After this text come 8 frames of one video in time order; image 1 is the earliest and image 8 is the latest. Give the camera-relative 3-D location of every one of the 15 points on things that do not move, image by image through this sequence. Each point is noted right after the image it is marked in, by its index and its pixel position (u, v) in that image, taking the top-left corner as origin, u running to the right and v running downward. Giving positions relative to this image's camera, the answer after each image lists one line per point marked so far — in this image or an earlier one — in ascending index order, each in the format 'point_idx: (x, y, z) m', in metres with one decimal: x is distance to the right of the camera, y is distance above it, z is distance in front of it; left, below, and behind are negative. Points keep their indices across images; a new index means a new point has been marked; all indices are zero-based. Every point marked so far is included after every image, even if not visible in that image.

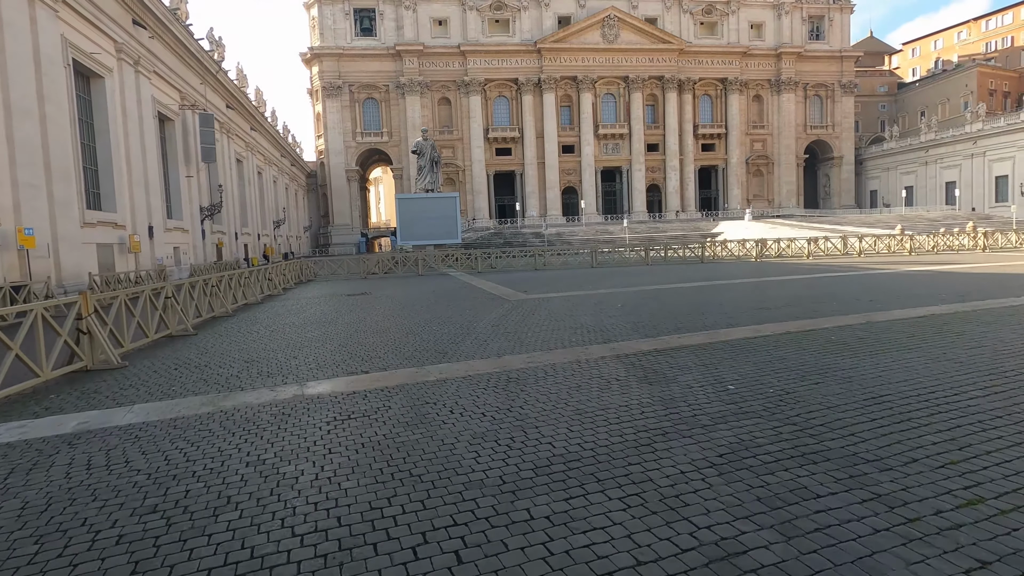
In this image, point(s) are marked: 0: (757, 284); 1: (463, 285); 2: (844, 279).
0: (+6.8, +0.1, +14.7) m
1: (-1.6, +0.1, +17.9) m
2: (+9.8, +0.3, +15.8) m
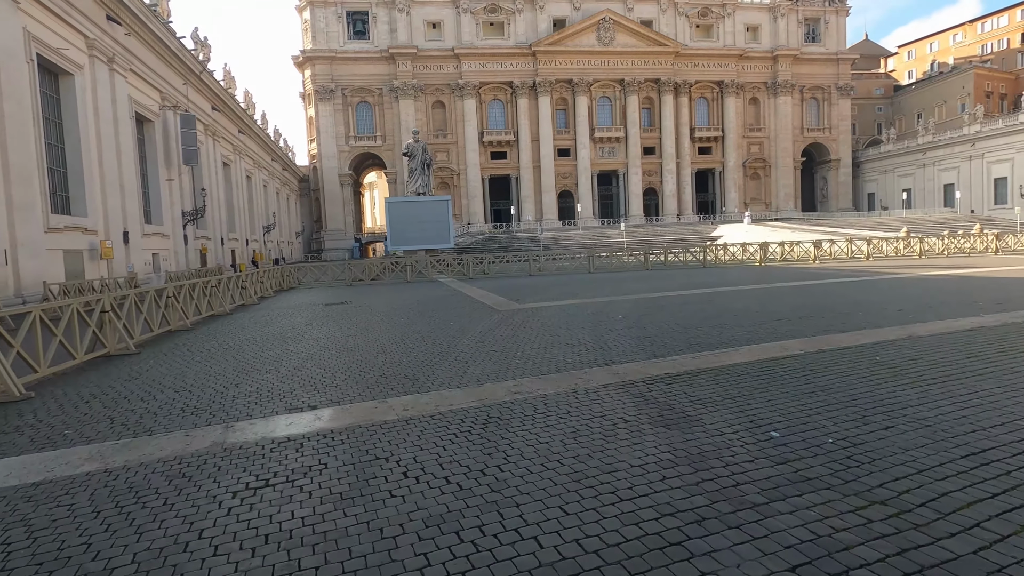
0: (+6.5, -0.1, +13.6) m
1: (-1.9, -0.2, +16.7) m
2: (+9.6, +0.1, +14.8) m
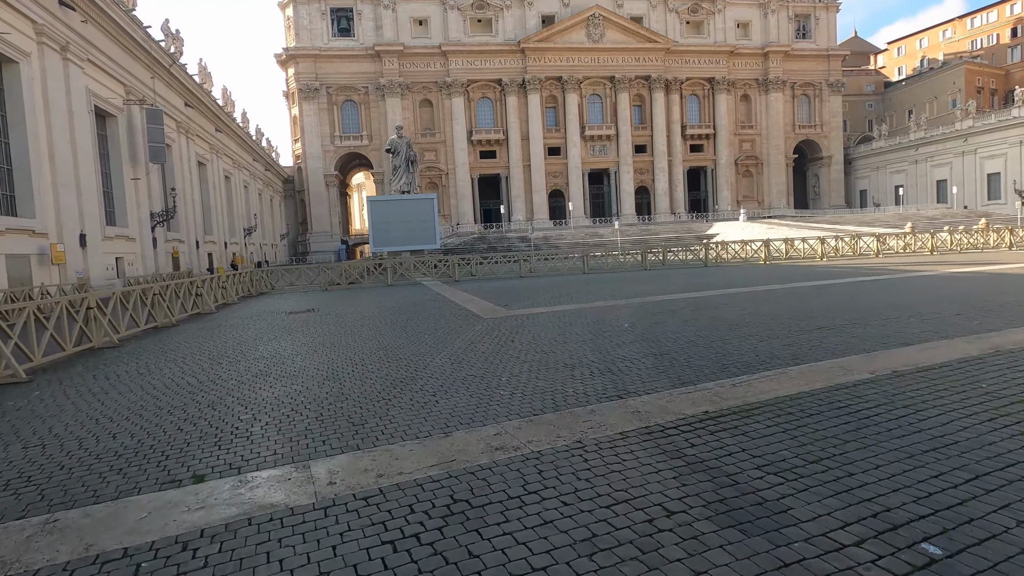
0: (+6.3, -0.1, +12.1) m
1: (-2.2, -0.3, +15.2) m
2: (+9.3, +0.1, +13.4) m
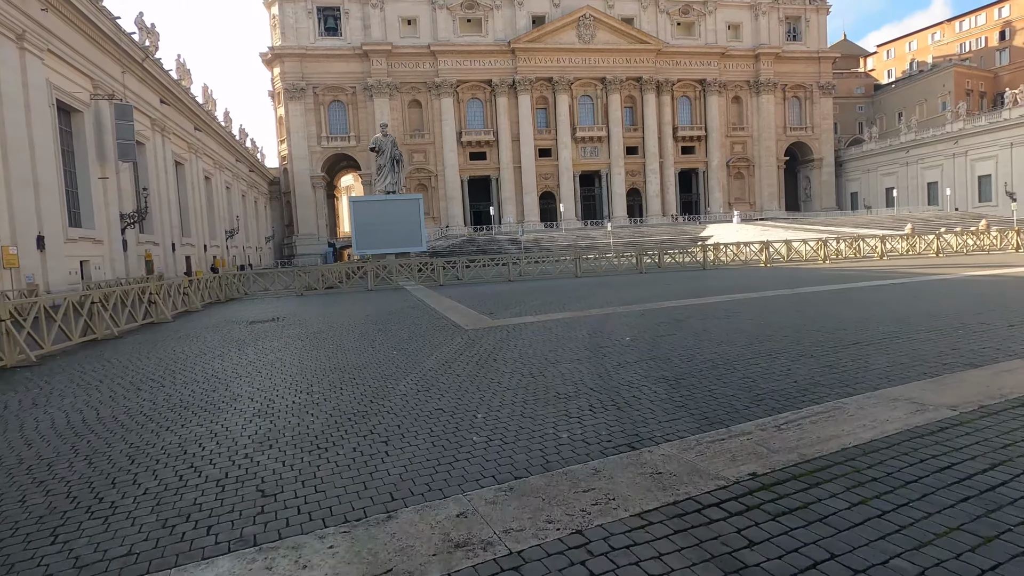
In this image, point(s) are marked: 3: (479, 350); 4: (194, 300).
0: (+6.0, -0.2, +11.1) m
1: (-2.5, -0.4, +13.9) m
2: (+9.0, 0.0, +12.3) m
3: (-0.5, -0.9, +7.7) m
4: (-11.3, -0.4, +19.3) m
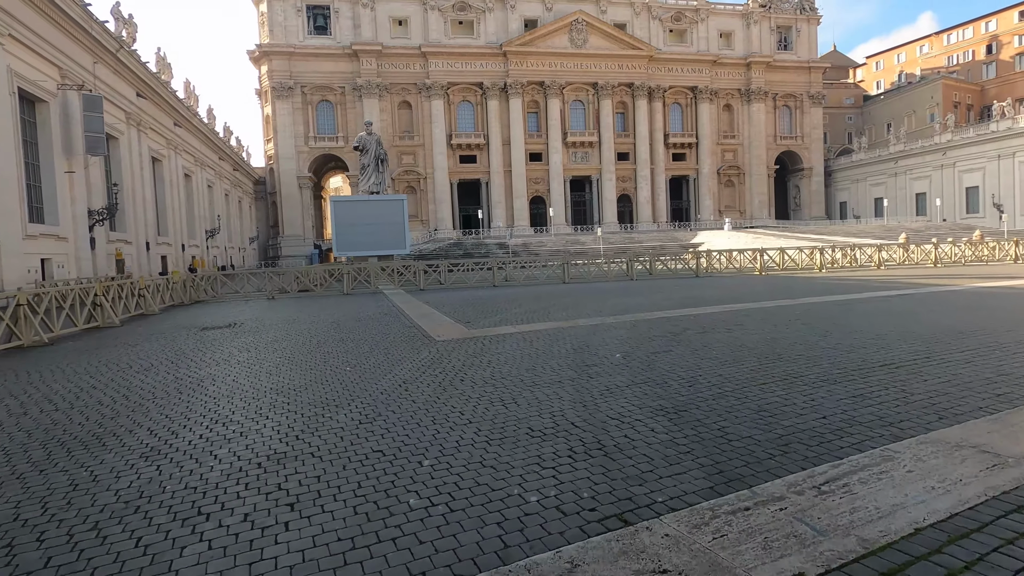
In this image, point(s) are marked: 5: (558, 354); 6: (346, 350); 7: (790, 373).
0: (+5.6, -0.4, +10.2) m
1: (-3.0, -0.5, +12.9) m
2: (+8.6, -0.2, +11.6) m
3: (-0.8, -1.0, +6.7) m
4: (-11.9, -0.5, +18.2) m
5: (+0.6, -0.9, +7.1) m
6: (-2.5, -0.9, +7.9) m
7: (+2.8, -0.8, +5.3) m
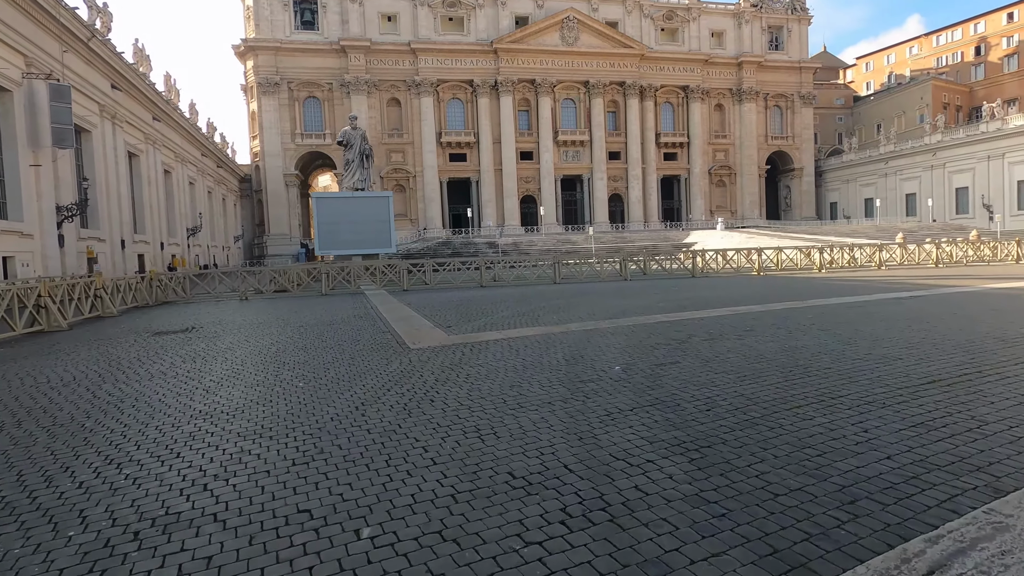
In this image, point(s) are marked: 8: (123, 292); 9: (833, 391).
0: (+5.3, -0.4, +9.4) m
1: (-3.3, -0.5, +12.0) m
2: (+8.3, -0.3, +10.8) m
3: (-1.0, -1.0, +5.8) m
4: (-12.3, -0.5, +17.1) m
5: (+0.4, -0.9, +6.2) m
6: (-2.7, -0.9, +7.0) m
7: (+2.6, -0.9, +4.5) m
8: (-12.7, -0.1, +17.8) m
9: (+2.7, -0.9, +4.5) m
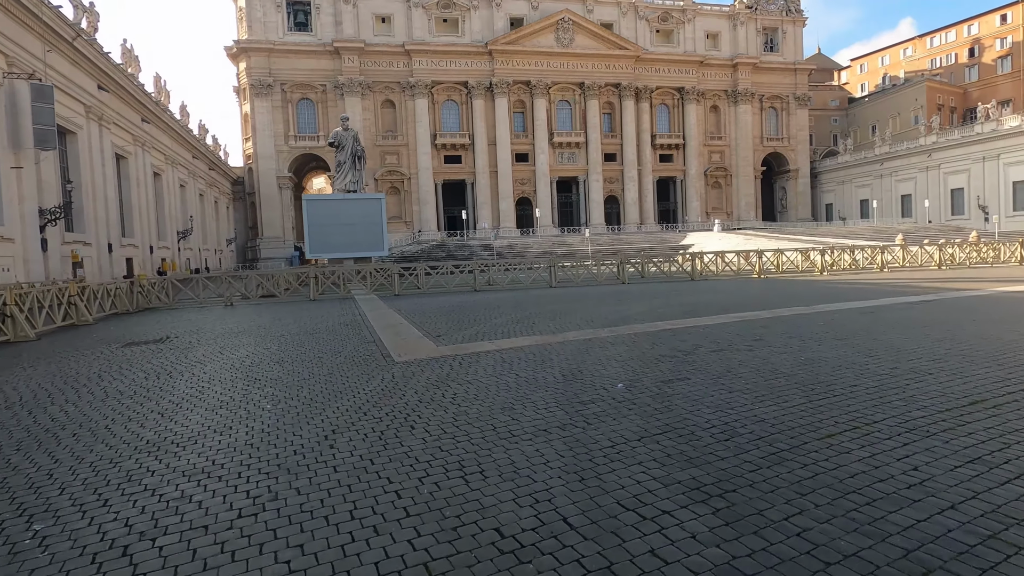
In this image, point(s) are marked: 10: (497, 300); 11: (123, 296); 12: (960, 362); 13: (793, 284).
0: (+5.2, -0.5, +8.9) m
1: (-3.4, -0.7, +11.4) m
2: (+8.2, -0.4, +10.3) m
3: (-1.1, -1.1, +5.3) m
4: (-12.4, -0.6, +16.5) m
5: (+0.3, -1.0, +5.7) m
6: (-2.8, -1.1, +6.4) m
7: (+2.5, -0.9, +4.0) m
8: (-12.9, -0.3, +17.2) m
9: (+2.6, -0.9, +4.0) m
10: (-0.4, -0.3, +15.1) m
11: (-13.5, -0.2, +18.9) m
12: (+4.5, -0.8, +5.5) m
13: (+8.6, +0.1, +16.9) m
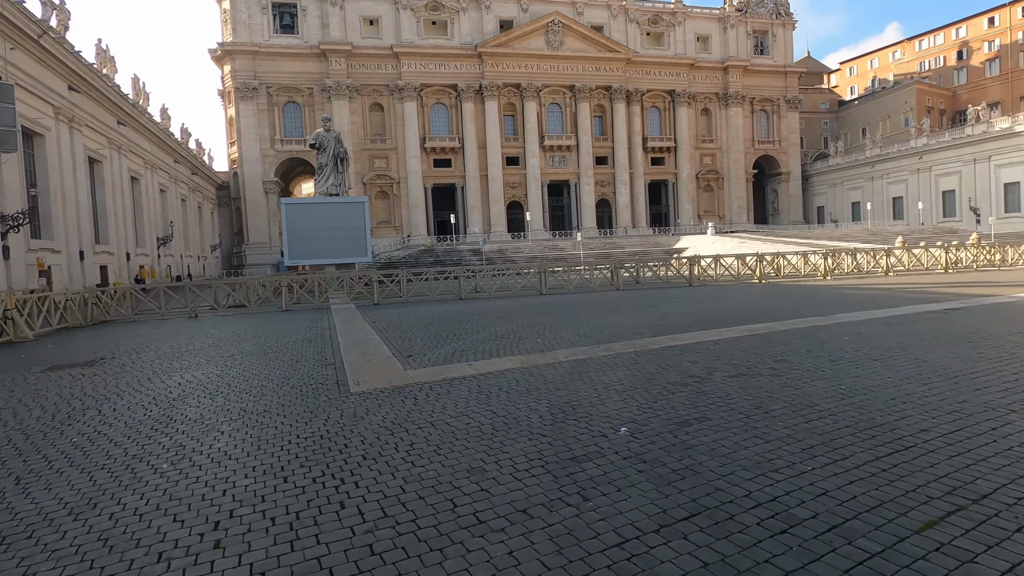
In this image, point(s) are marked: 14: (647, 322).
0: (+5.0, -0.7, +7.9) m
1: (-3.7, -0.9, +10.3) m
2: (+7.9, -0.5, +9.4) m
3: (-1.3, -1.2, +4.1) m
4: (-12.8, -1.0, +15.2) m
5: (+0.1, -1.1, +4.6) m
6: (-3.0, -1.2, +5.3) m
7: (+2.4, -1.0, +2.9) m
8: (-13.2, -0.6, +15.9) m
9: (+2.5, -1.0, +2.9) m
10: (-0.8, -0.6, +14.0) m
11: (-13.9, -0.6, +17.7) m
12: (+4.3, -0.9, +4.5) m
13: (+8.2, 0.0, +15.9) m
14: (+2.7, -0.6, +10.6) m
